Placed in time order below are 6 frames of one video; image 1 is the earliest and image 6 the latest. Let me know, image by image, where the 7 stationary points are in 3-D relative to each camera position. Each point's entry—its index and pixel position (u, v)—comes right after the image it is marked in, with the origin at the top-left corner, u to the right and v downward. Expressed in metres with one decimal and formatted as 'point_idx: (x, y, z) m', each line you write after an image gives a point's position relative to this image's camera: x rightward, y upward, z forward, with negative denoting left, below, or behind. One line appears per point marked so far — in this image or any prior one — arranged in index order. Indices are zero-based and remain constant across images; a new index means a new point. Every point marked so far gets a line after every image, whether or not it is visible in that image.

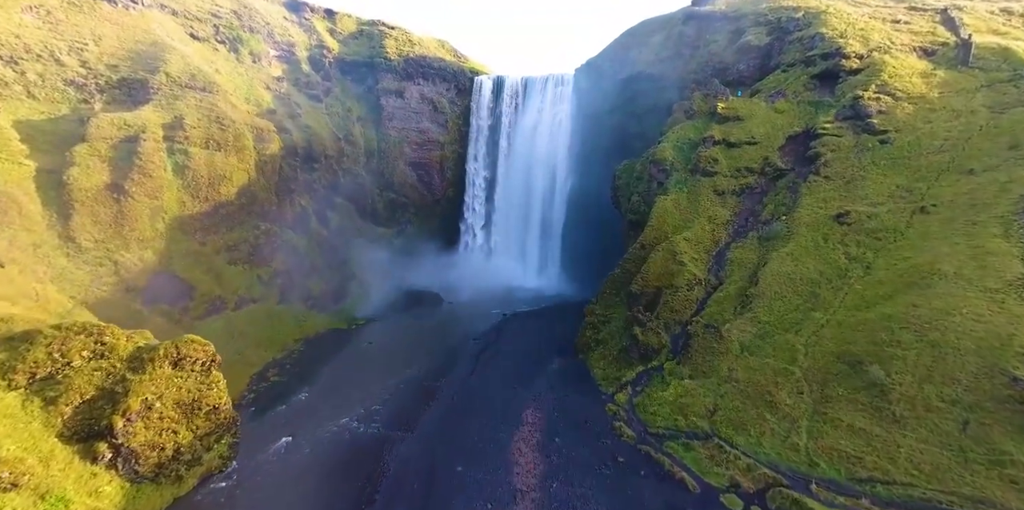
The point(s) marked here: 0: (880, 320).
0: (+13.1, -2.3, +16.1) m
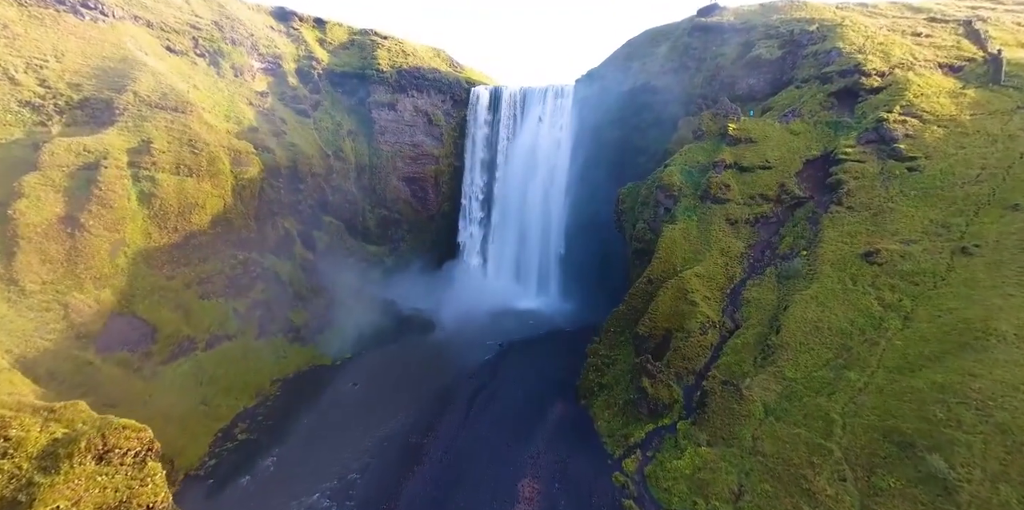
0: (+12.9, -4.1, +14.0) m
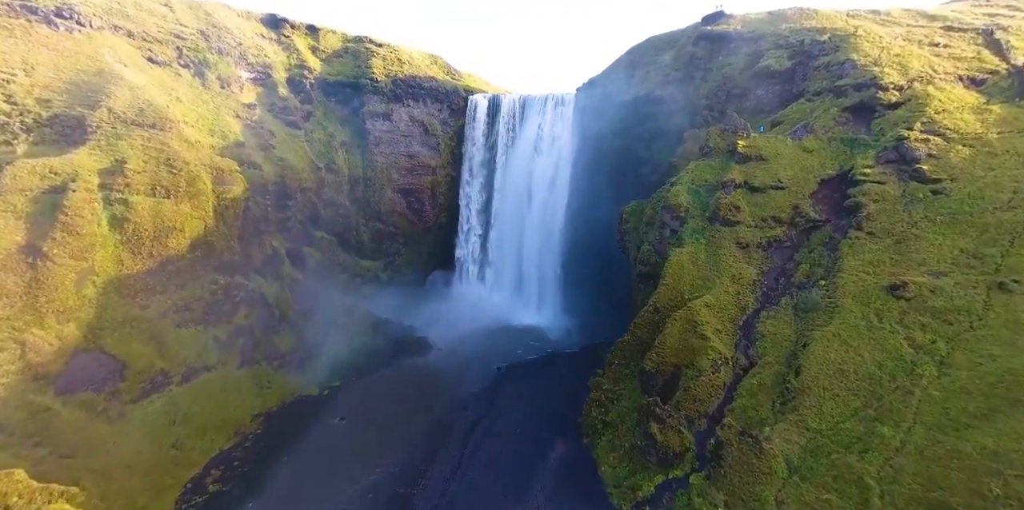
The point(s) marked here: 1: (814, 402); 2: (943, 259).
0: (+12.8, -5.5, +12.4) m
1: (+11.0, -5.4, +16.5) m
2: (+18.2, -0.2, +19.2) m
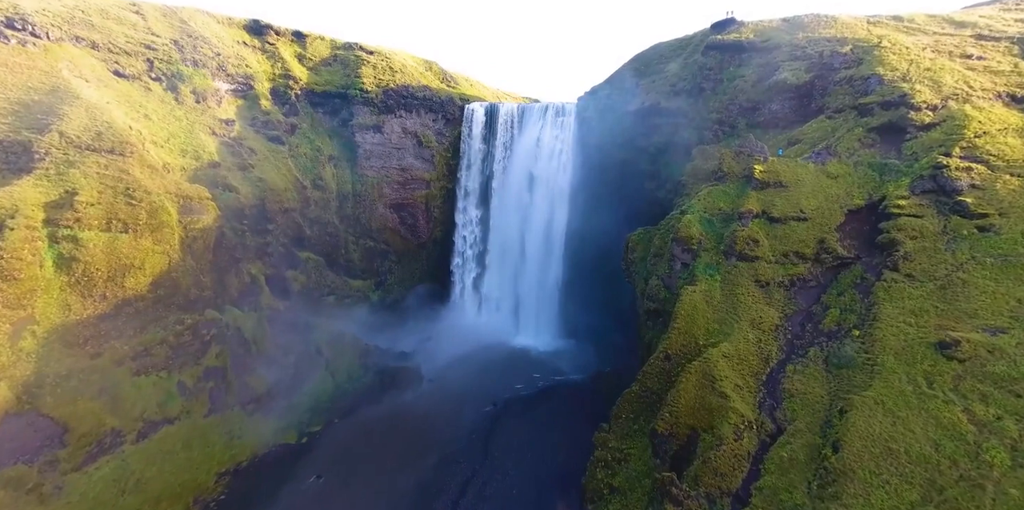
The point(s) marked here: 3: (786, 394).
0: (+12.6, -7.4, +10.0) m
1: (+10.8, -7.3, +14.1) m
2: (+18.0, -2.1, +16.8) m
3: (+11.0, -5.5, +18.2) m
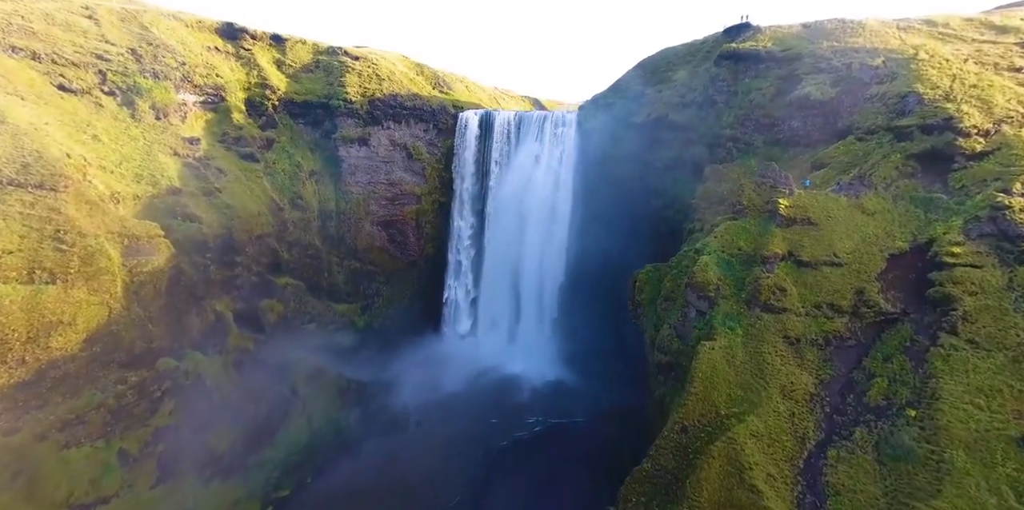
0: (+12.3, -9.8, +7.0) m
1: (+10.5, -9.6, +11.1) m
2: (+17.7, -4.5, +13.8) m
3: (+10.7, -7.8, +15.2) m
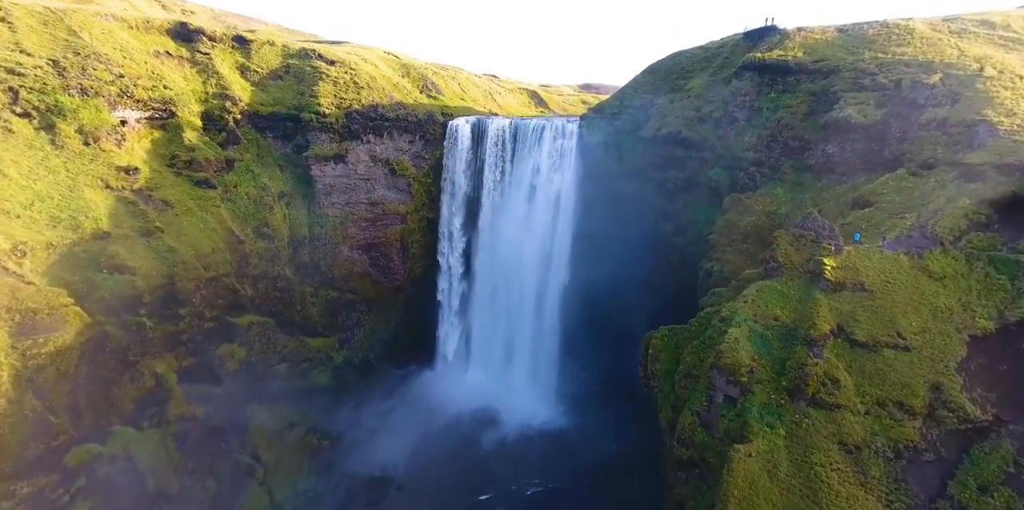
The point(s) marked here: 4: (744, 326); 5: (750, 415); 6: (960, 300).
0: (+11.9, -13.1, +3.1) m
1: (+10.1, -12.8, +7.2) m
2: (+17.3, -7.6, +9.8) m
3: (+10.2, -10.9, +11.2) m
4: (+9.8, -2.8, +19.0) m
5: (+9.0, -6.0, +16.8) m
6: (+17.1, -1.7, +17.2) m
